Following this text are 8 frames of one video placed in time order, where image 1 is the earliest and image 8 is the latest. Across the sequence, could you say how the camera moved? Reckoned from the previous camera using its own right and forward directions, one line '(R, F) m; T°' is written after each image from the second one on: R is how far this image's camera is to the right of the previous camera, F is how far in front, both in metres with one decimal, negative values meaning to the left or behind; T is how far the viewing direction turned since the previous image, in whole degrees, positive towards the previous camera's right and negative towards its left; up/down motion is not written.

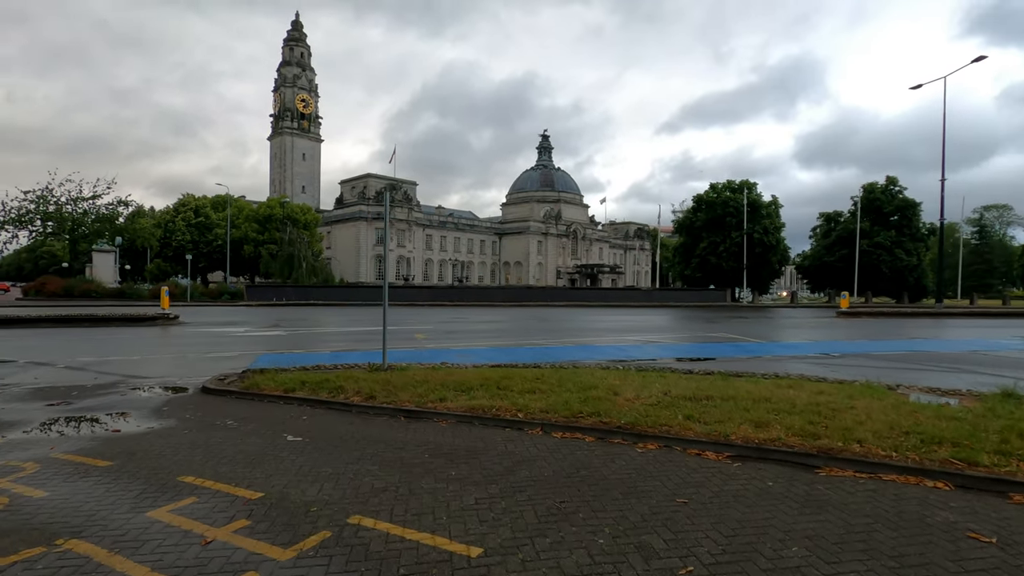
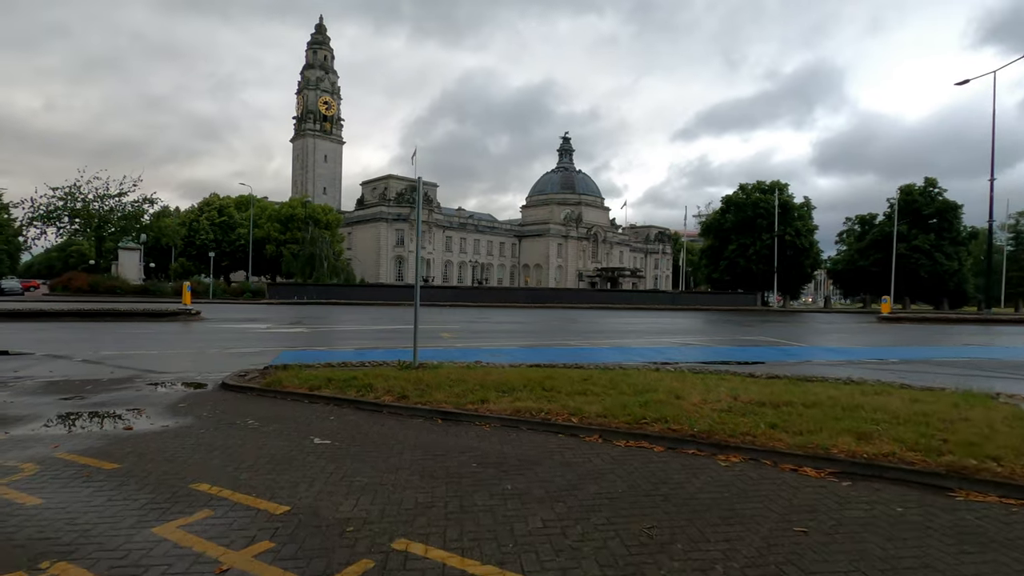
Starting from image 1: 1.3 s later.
(-0.4, +0.8) m; -2°
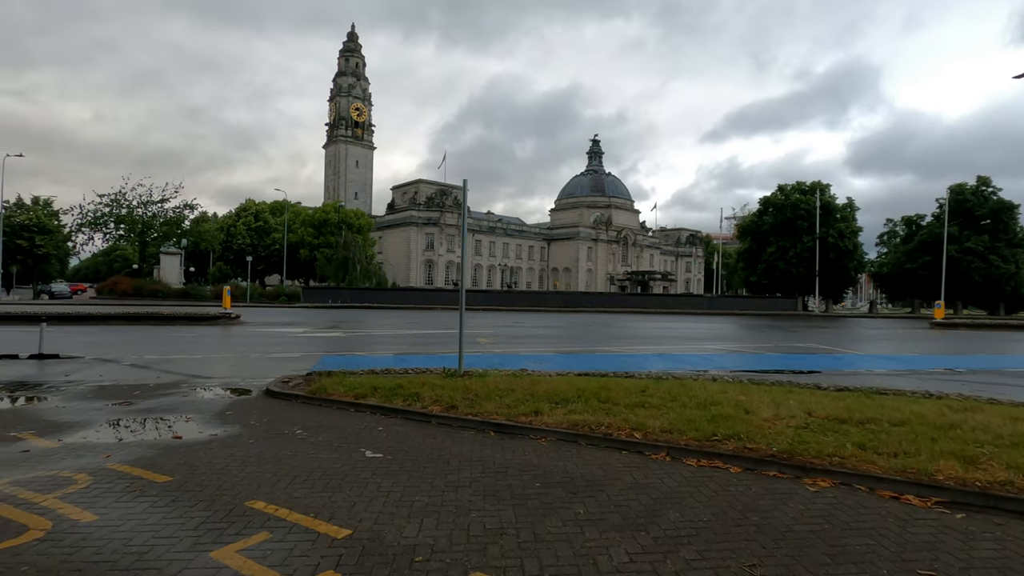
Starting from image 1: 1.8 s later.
(-0.3, +0.3) m; -3°
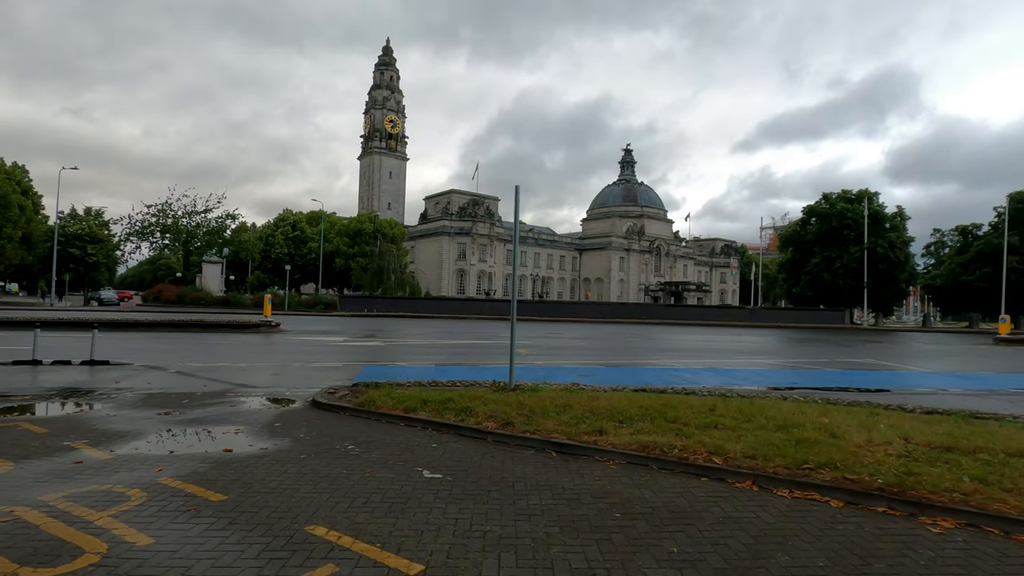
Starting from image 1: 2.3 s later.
(-0.4, +0.4) m; -3°
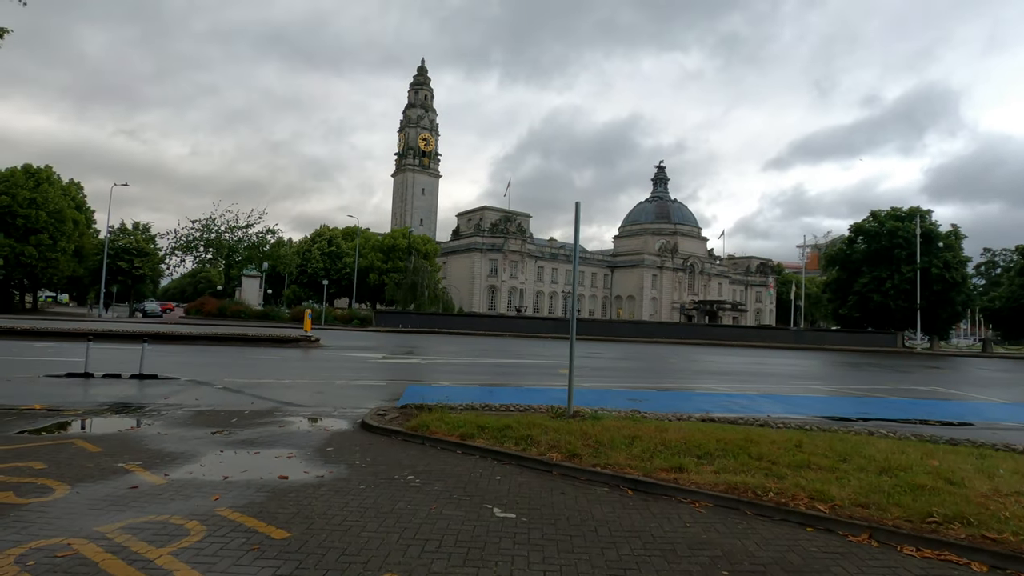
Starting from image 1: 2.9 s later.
(-0.5, +0.4) m; -3°
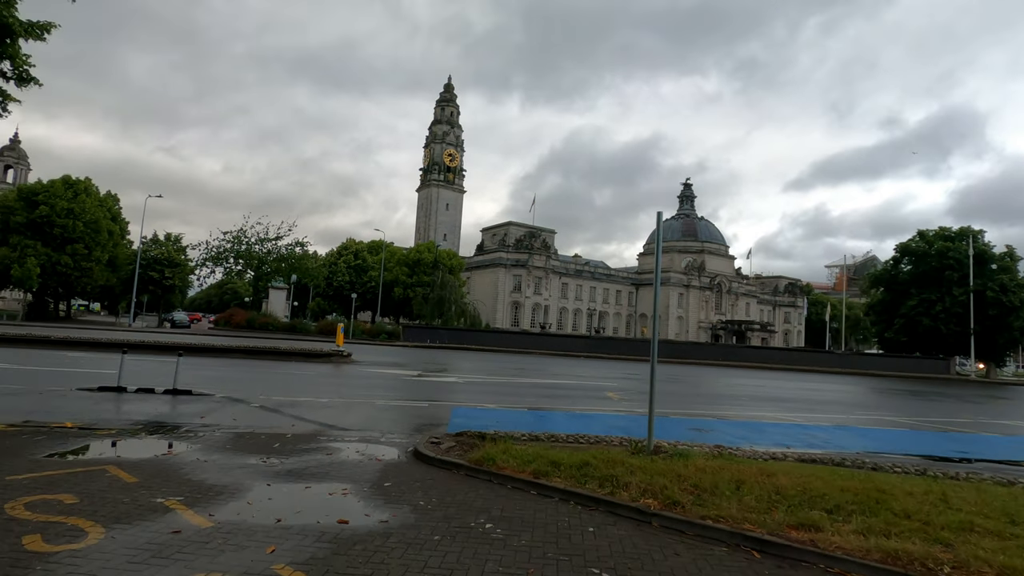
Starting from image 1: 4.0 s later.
(-0.7, +0.8) m; -2°
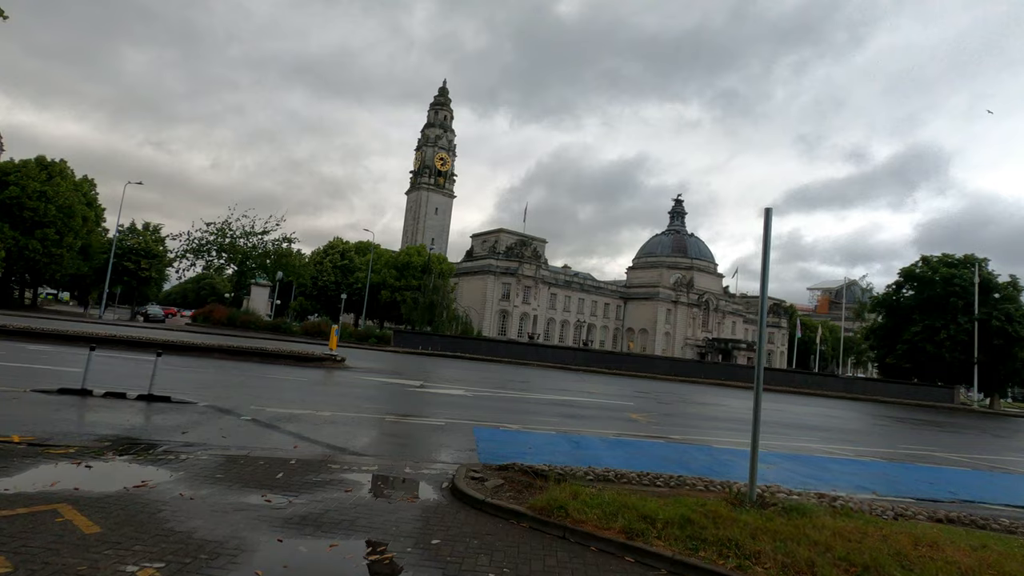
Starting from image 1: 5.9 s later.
(-1.0, +1.6) m; +2°
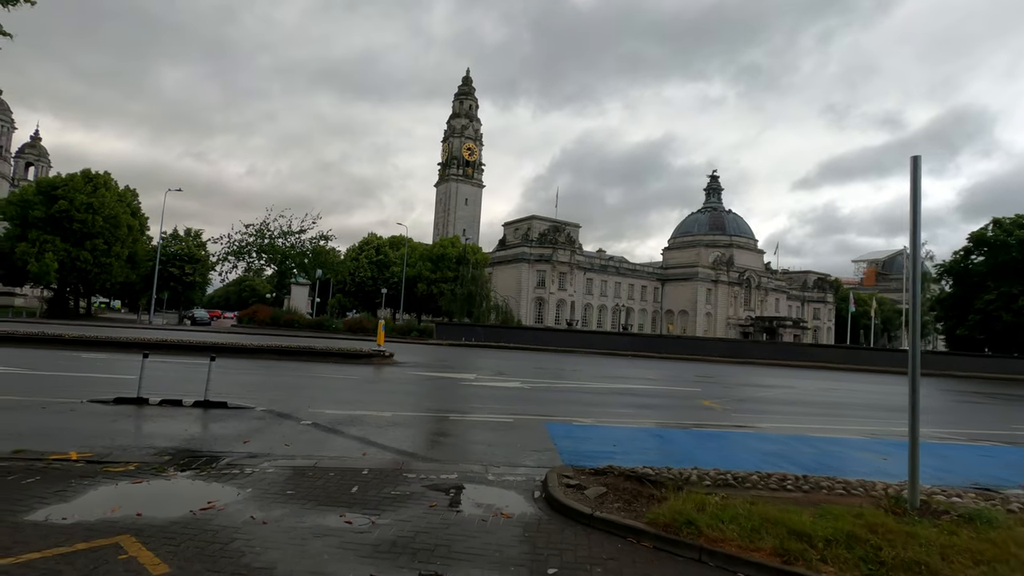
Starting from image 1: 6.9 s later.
(-0.6, +0.9) m; -3°
